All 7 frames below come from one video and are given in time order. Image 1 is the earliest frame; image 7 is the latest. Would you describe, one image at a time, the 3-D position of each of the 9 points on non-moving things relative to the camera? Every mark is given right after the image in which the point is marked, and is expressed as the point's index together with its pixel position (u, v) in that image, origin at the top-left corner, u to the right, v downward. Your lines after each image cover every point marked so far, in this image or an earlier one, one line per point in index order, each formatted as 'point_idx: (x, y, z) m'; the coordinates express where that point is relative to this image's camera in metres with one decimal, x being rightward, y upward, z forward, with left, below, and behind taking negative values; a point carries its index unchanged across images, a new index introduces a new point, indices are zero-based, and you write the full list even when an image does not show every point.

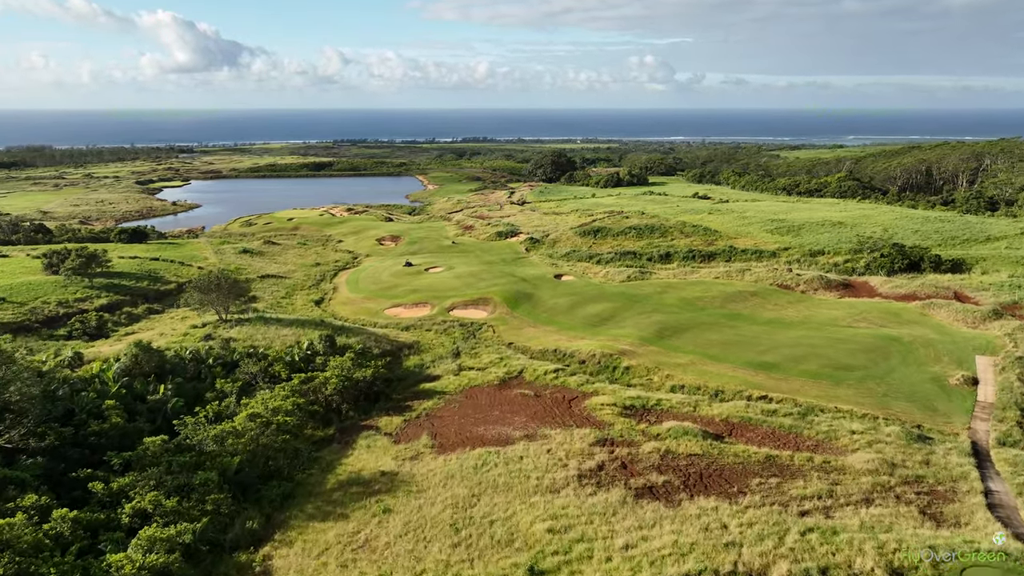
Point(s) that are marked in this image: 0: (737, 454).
0: (+5.8, -4.3, +18.1) m
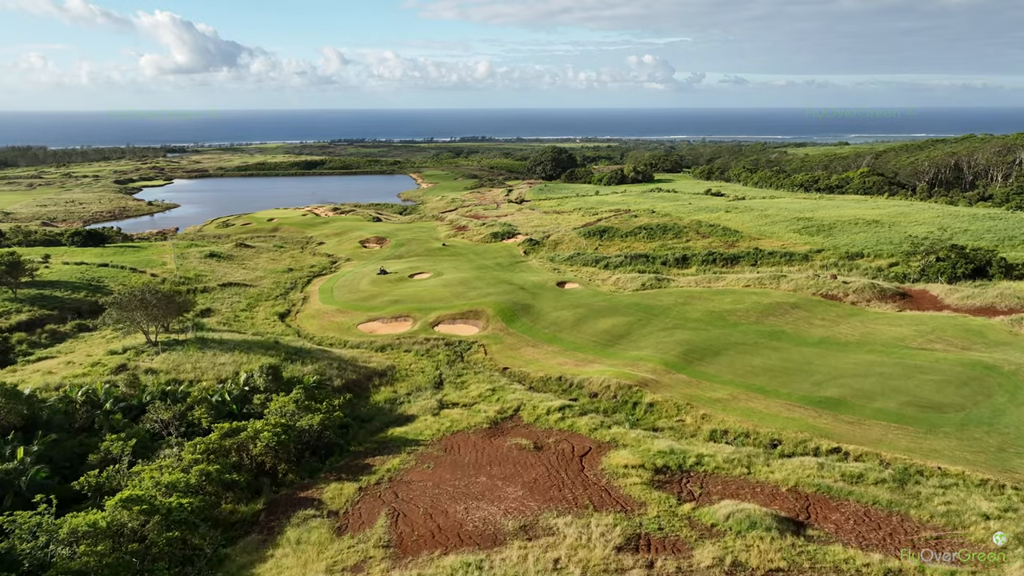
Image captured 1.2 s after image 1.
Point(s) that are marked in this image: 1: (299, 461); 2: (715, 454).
0: (+5.6, -4.8, +12.0) m
1: (-5.7, -4.6, +18.7) m
2: (+5.4, -4.4, +18.8) m
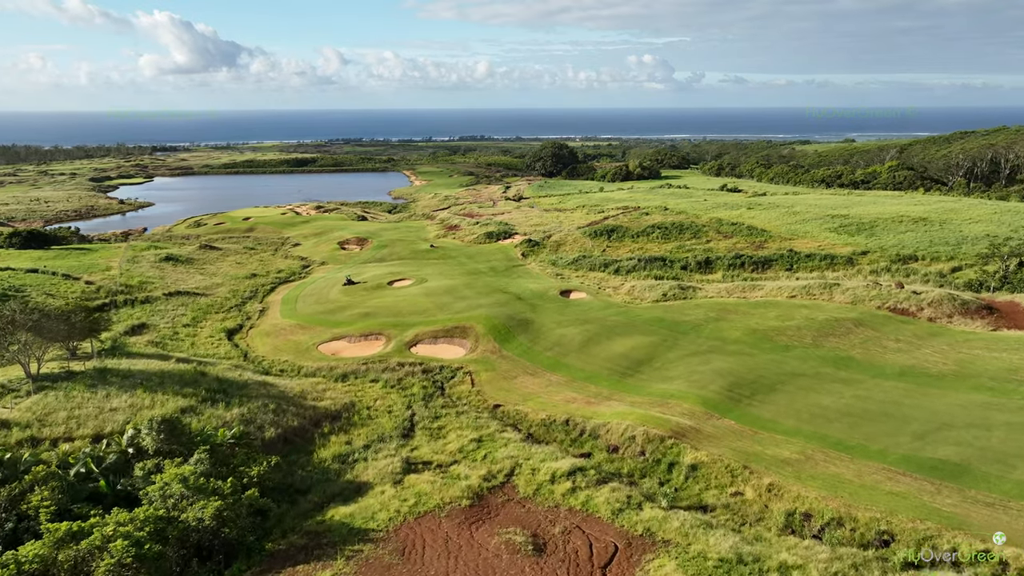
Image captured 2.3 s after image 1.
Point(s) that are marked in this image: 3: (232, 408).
0: (+5.4, -5.3, +5.7) m
1: (-5.9, -5.1, +12.4) m
2: (+5.2, -4.9, +12.5) m
3: (-7.7, -3.3, +19.3) m
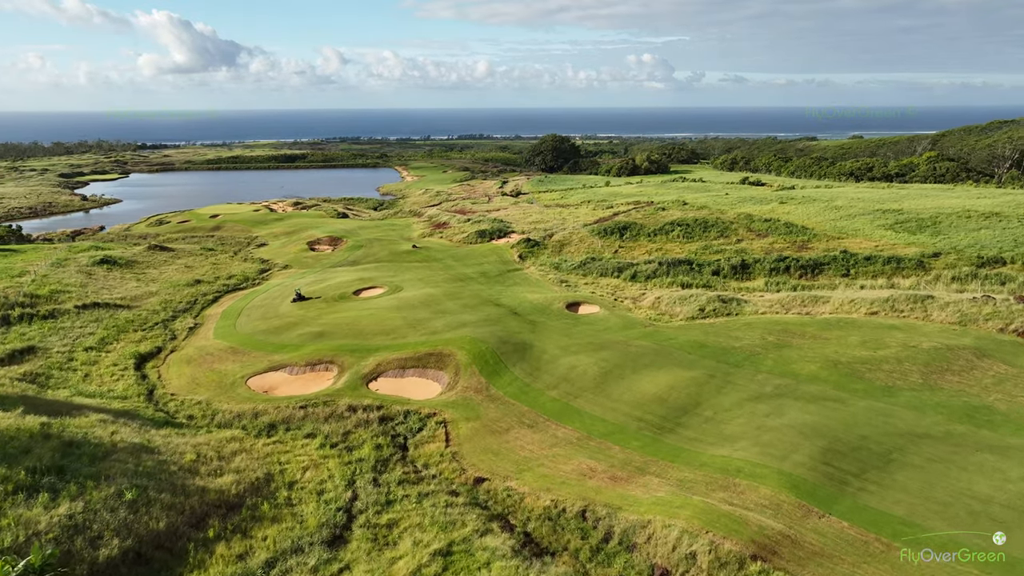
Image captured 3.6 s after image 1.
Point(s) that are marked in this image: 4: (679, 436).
0: (+5.2, -5.7, -1.3) m
1: (-6.1, -5.5, +5.4) m
2: (+5.0, -5.4, +5.4) m
3: (-7.9, -3.7, +12.3) m
4: (+3.9, -3.4, +16.5) m
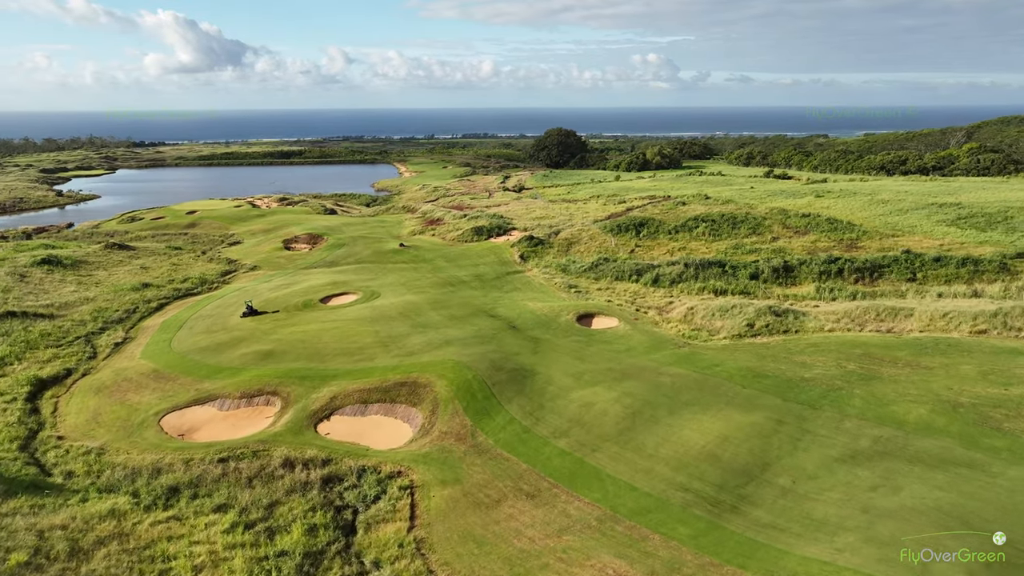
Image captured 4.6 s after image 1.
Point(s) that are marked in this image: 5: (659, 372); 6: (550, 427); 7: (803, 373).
0: (+4.9, -6.0, -6.5) m
1: (-6.3, -5.8, +0.2) m
2: (+4.8, -5.6, +0.2) m
3: (-8.1, -4.0, +7.2) m
4: (+3.8, -3.6, +11.3) m
5: (+3.6, -1.9, +17.0) m
6: (+0.8, -2.8, +15.0) m
7: (+6.6, -1.8, +16.0) m
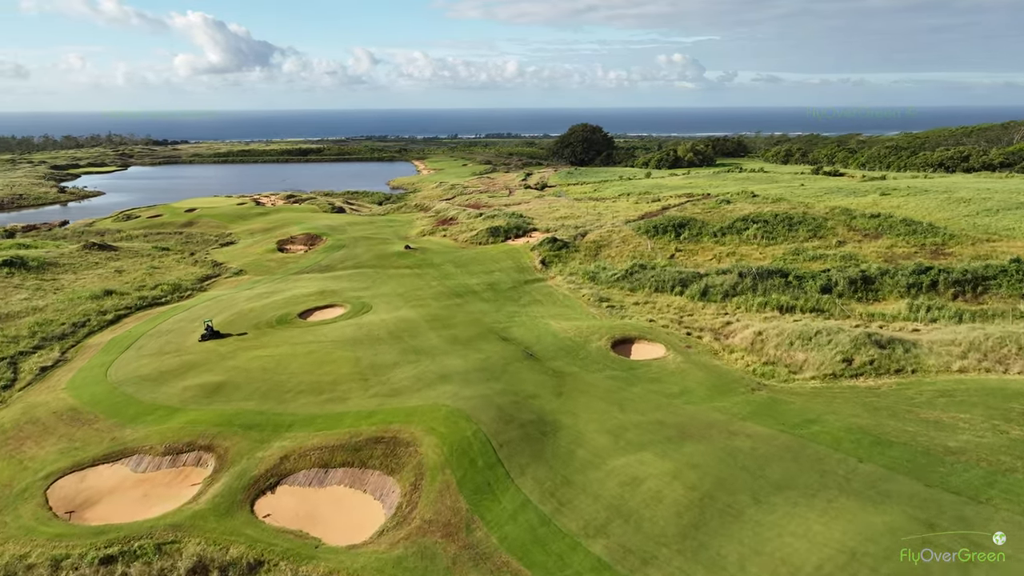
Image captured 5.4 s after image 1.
0: (+4.4, -6.4, -11.3) m
1: (-6.6, -6.1, -4.2) m
2: (+4.5, -6.1, -4.6) m
3: (-8.1, -4.3, +2.8) m
4: (+3.8, -4.1, +6.5) m
5: (+3.8, -2.4, +12.2) m
6: (+1.0, -3.3, +10.3) m
7: (+6.9, -2.3, +11.1) m
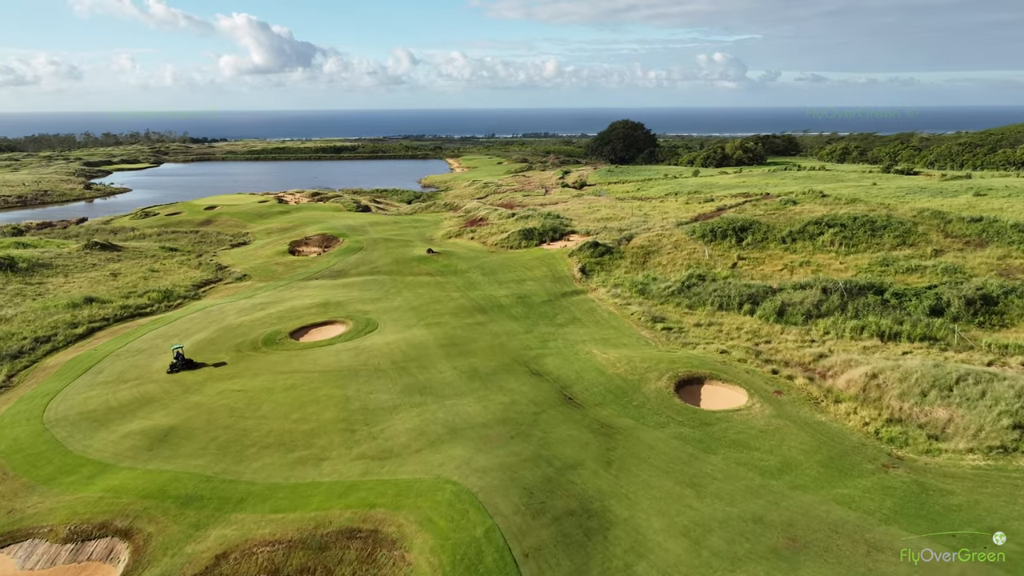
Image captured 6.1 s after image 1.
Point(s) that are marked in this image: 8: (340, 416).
0: (+3.5, -6.9, -15.3) m
1: (-7.1, -6.5, -7.7) m
2: (+3.9, -6.6, -8.6) m
3: (-8.3, -4.6, -0.6) m
4: (+3.9, -4.6, +2.5) m
5: (+4.2, -2.9, +8.2) m
6: (+1.3, -3.7, +6.4) m
7: (+7.2, -2.8, +6.9) m
8: (-3.1, -2.3, +12.8) m
